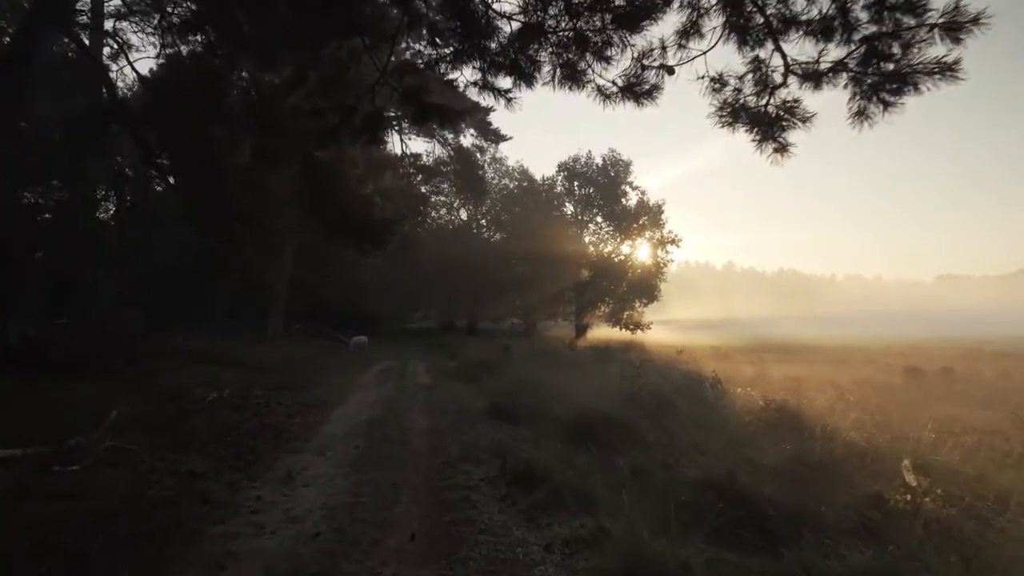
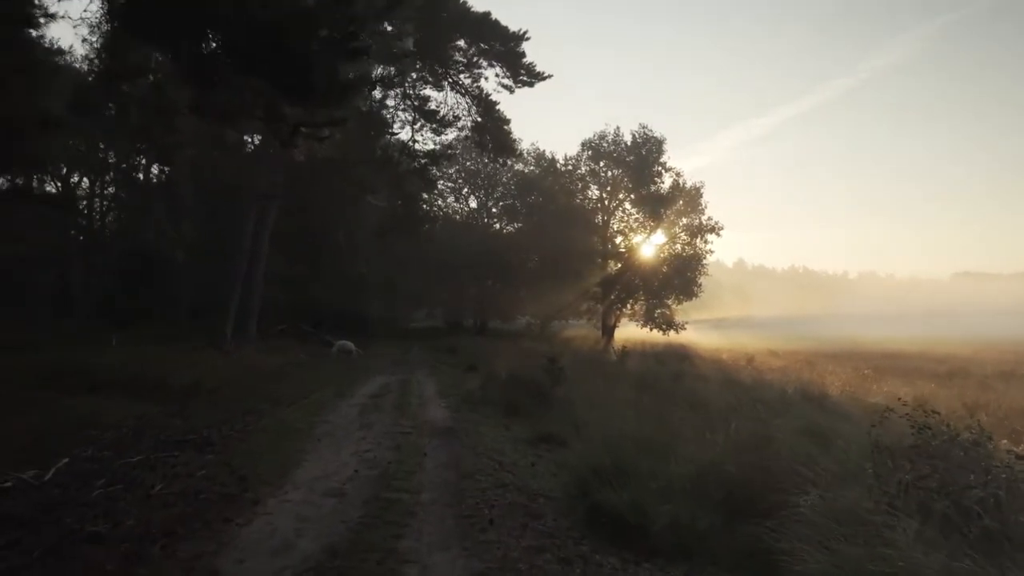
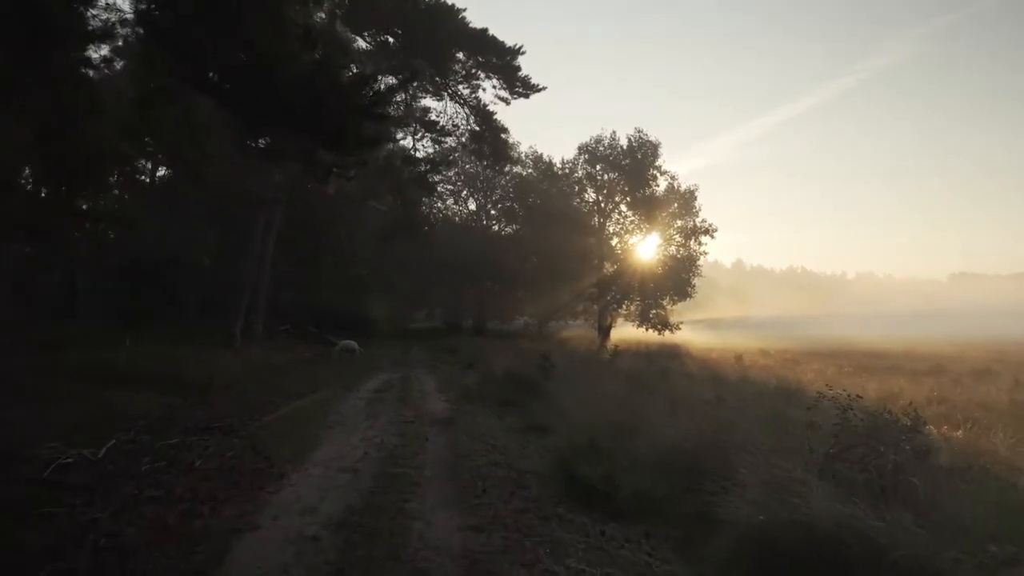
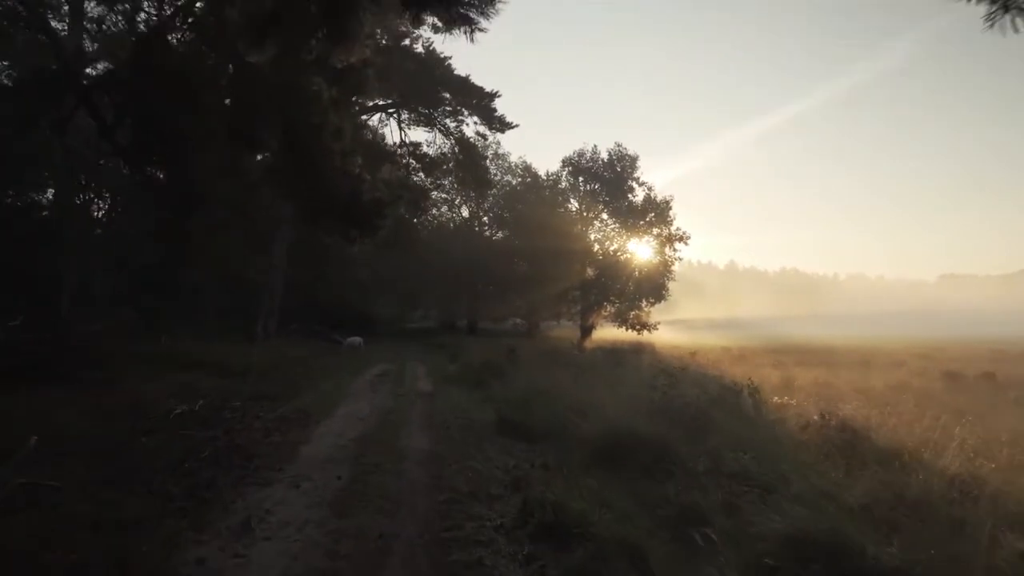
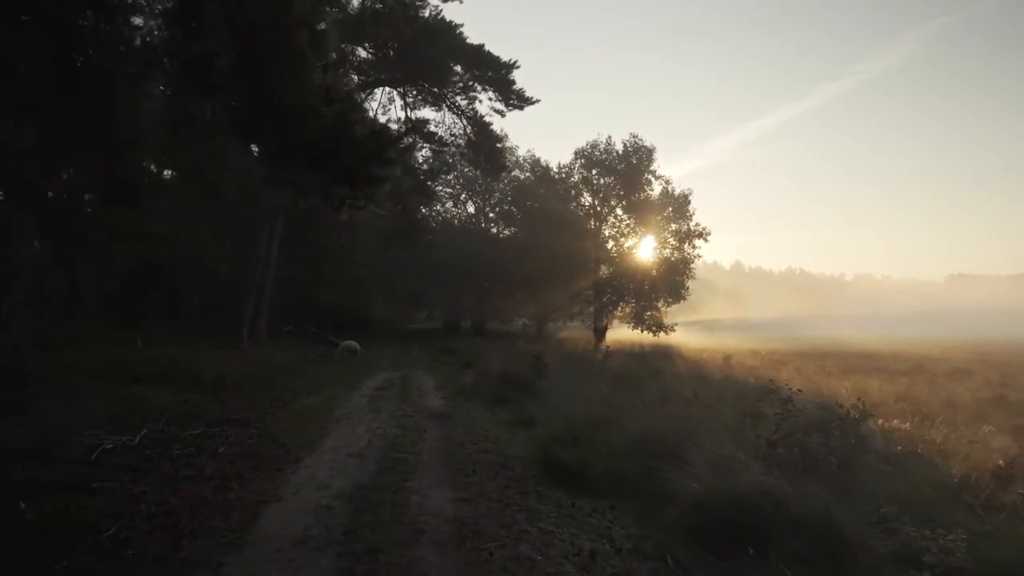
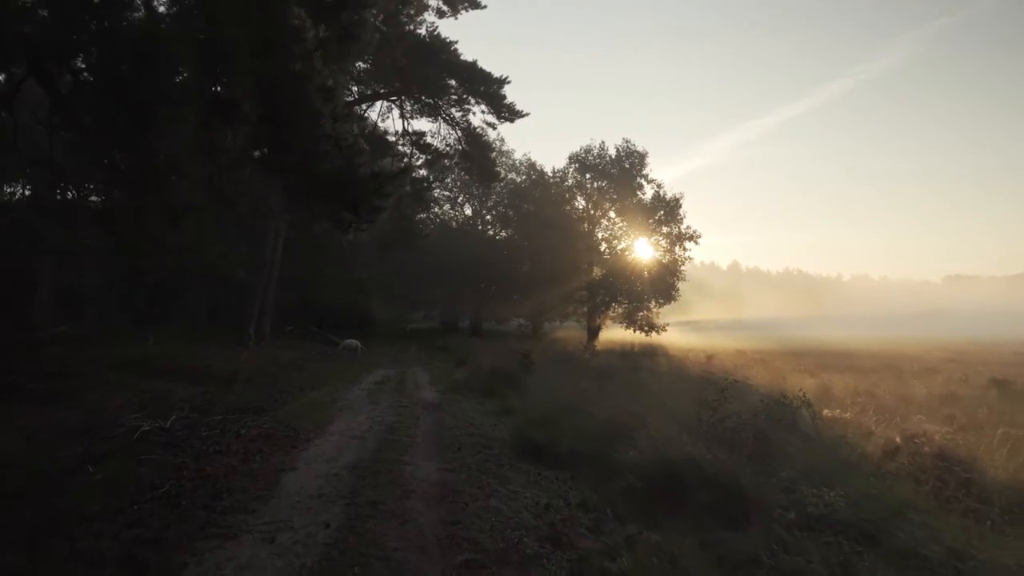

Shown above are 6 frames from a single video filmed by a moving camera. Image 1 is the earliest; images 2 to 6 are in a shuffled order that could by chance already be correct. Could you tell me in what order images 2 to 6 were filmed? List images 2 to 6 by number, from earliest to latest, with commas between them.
4, 6, 5, 3, 2
